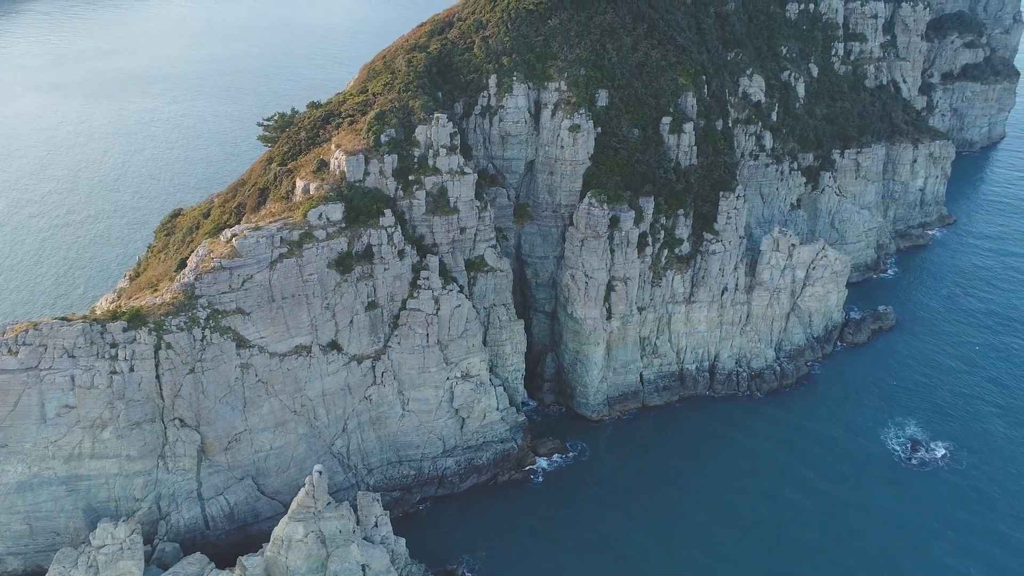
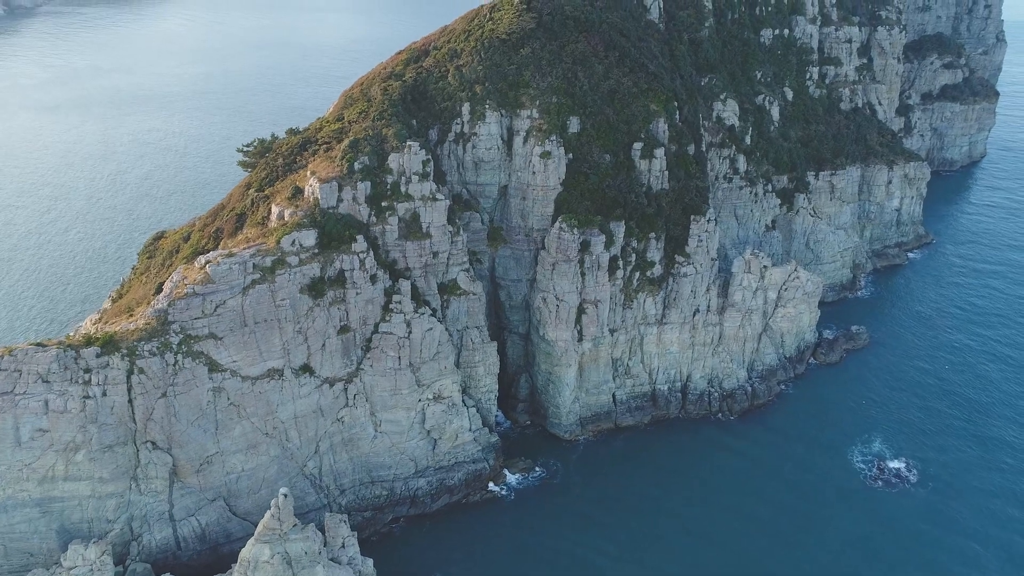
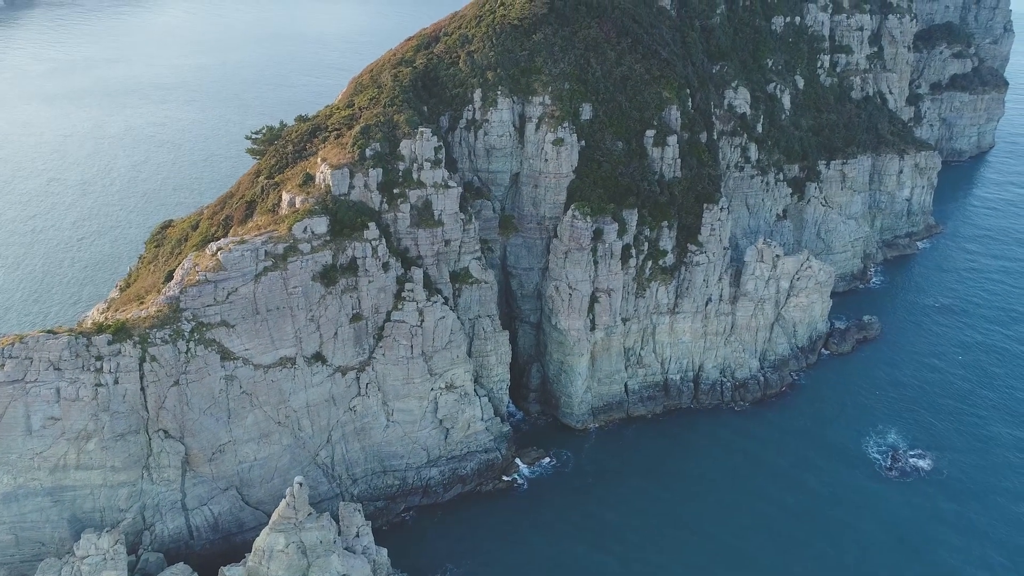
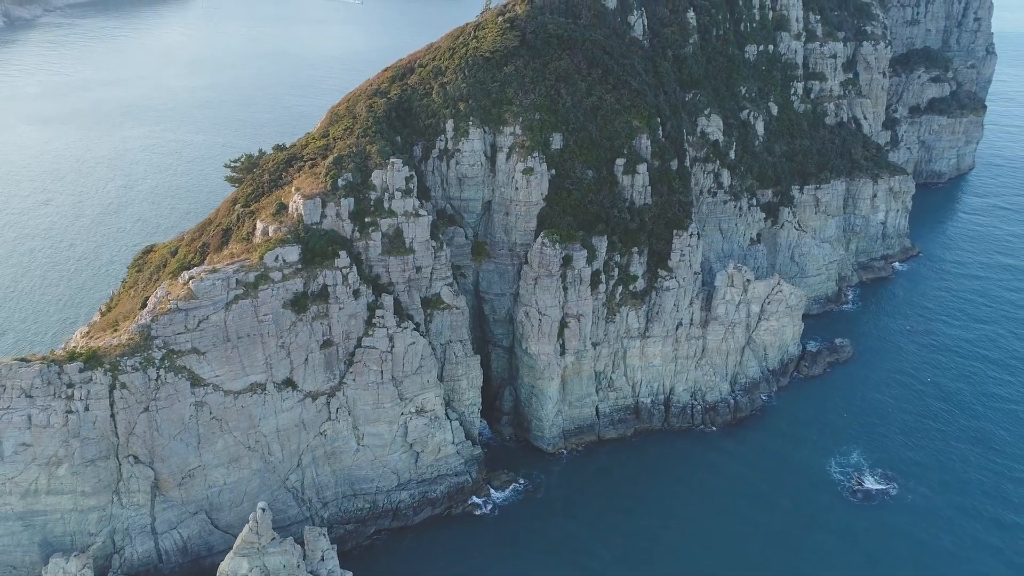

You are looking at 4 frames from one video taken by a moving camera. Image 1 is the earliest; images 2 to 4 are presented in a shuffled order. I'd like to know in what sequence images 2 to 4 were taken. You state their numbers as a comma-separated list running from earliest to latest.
3, 2, 4
